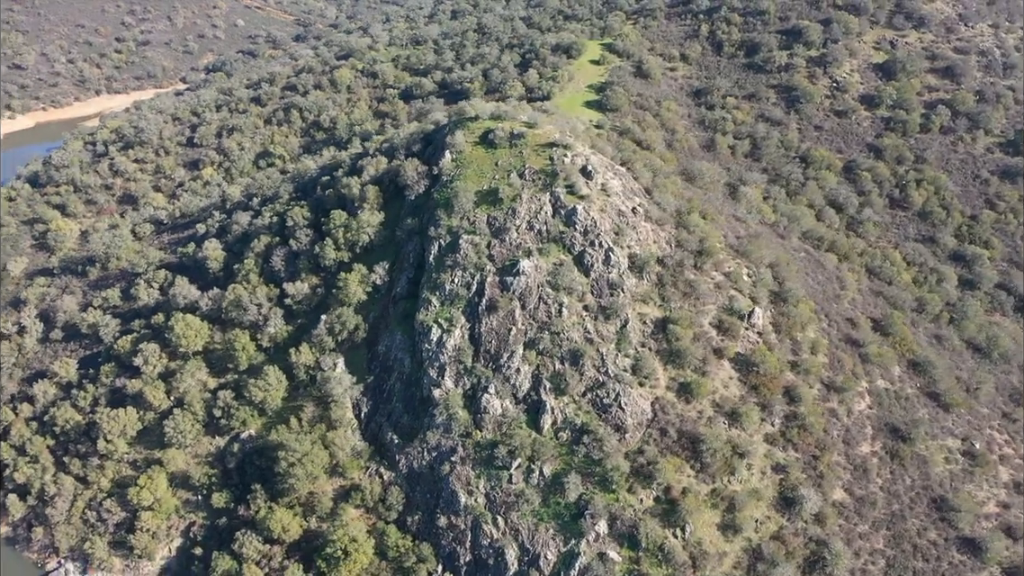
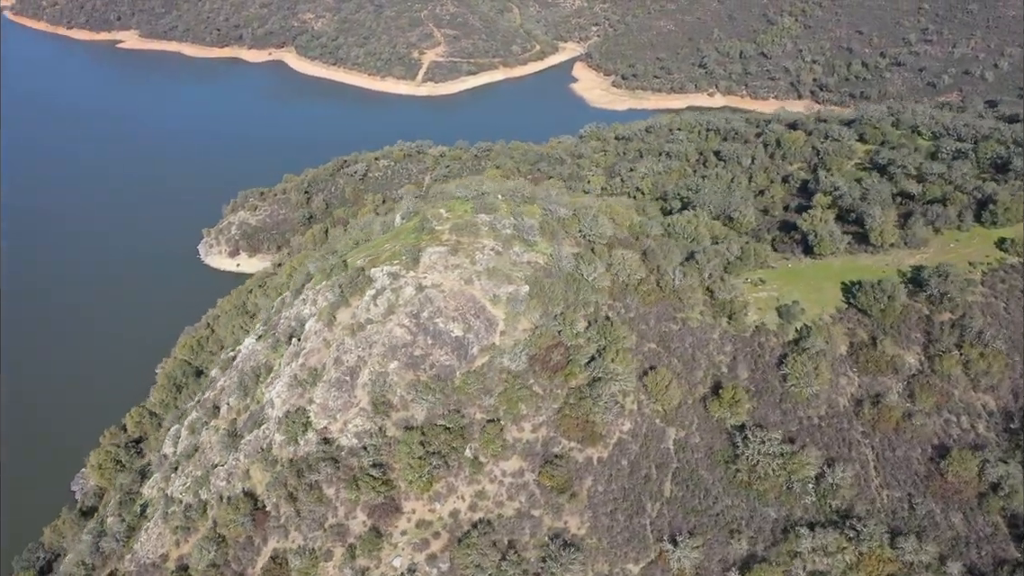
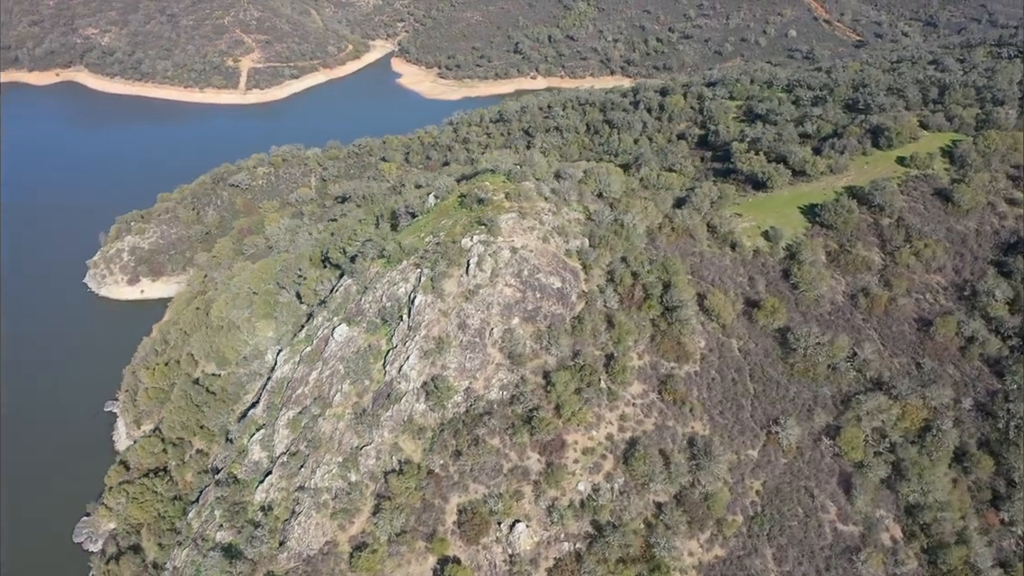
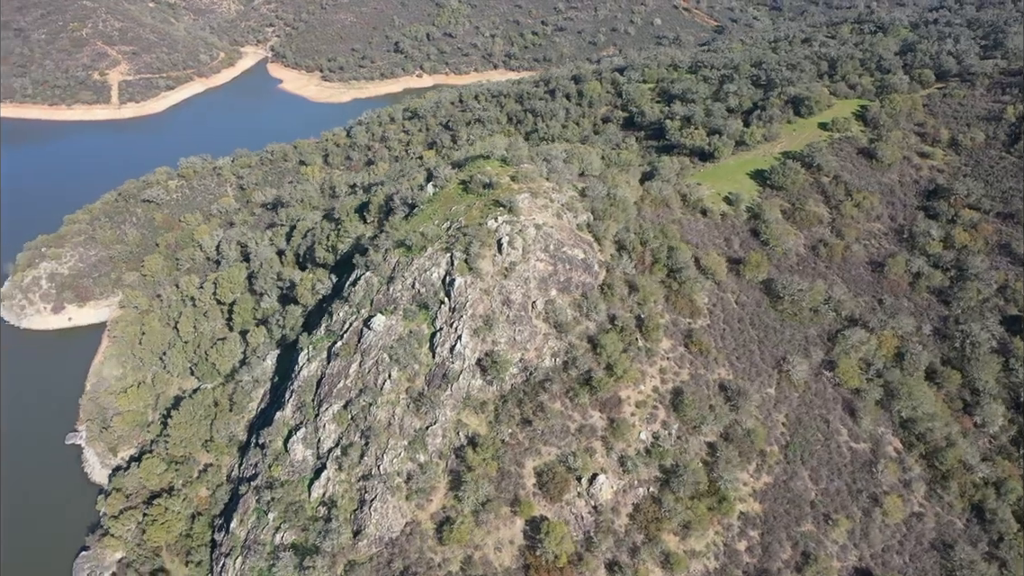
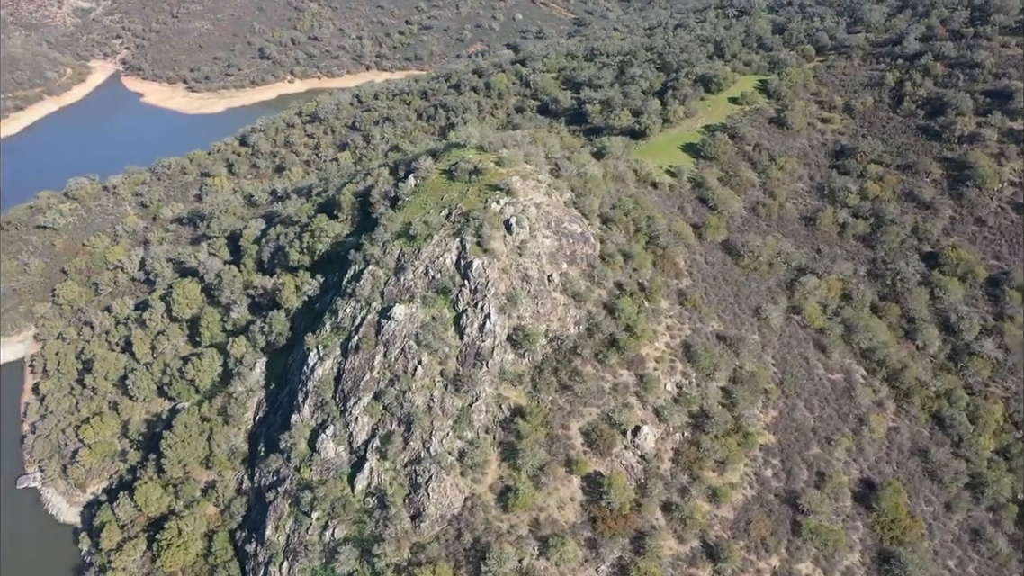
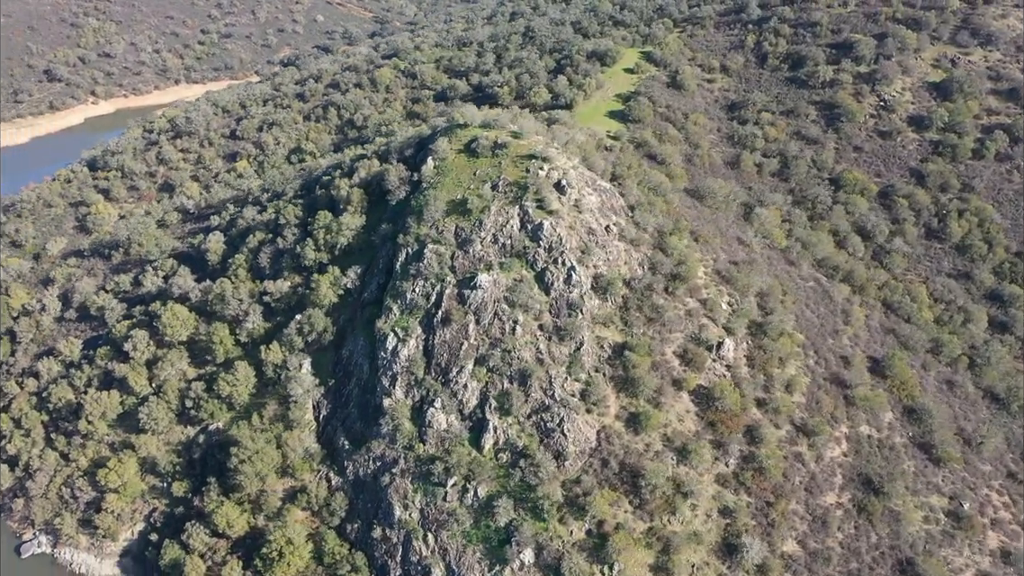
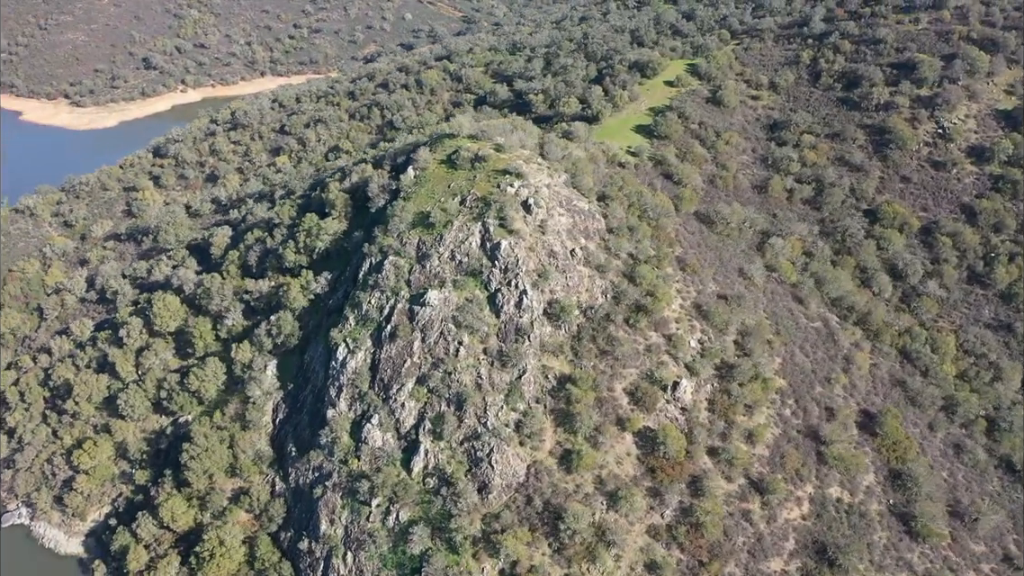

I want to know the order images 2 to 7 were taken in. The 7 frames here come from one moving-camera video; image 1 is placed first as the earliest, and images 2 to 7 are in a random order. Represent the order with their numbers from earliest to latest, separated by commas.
6, 7, 5, 4, 3, 2
